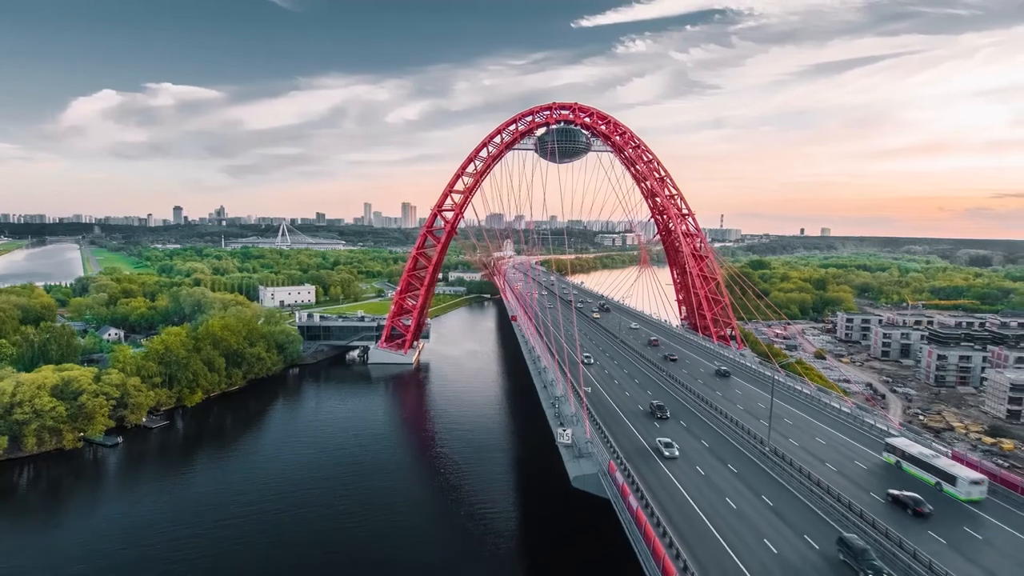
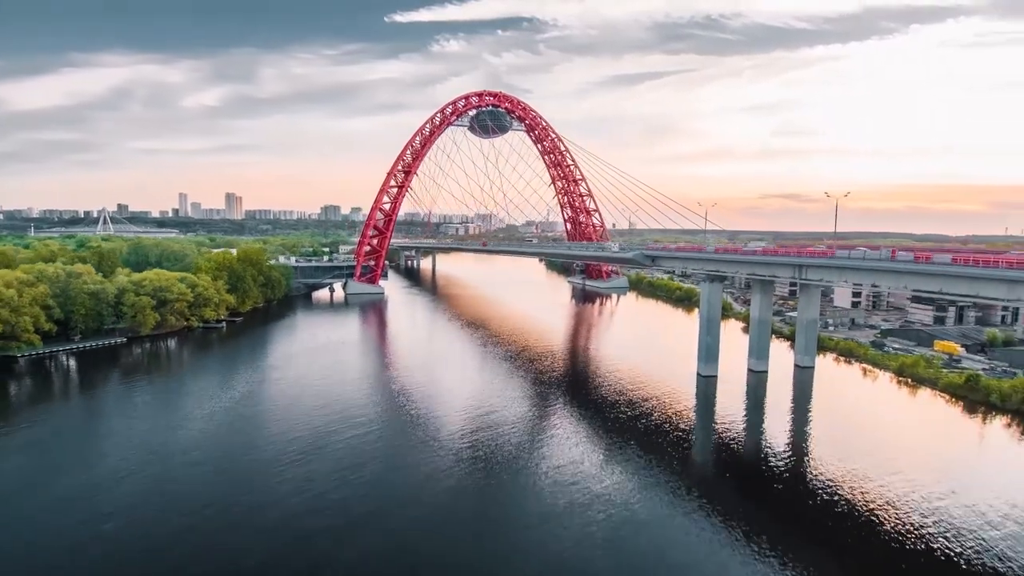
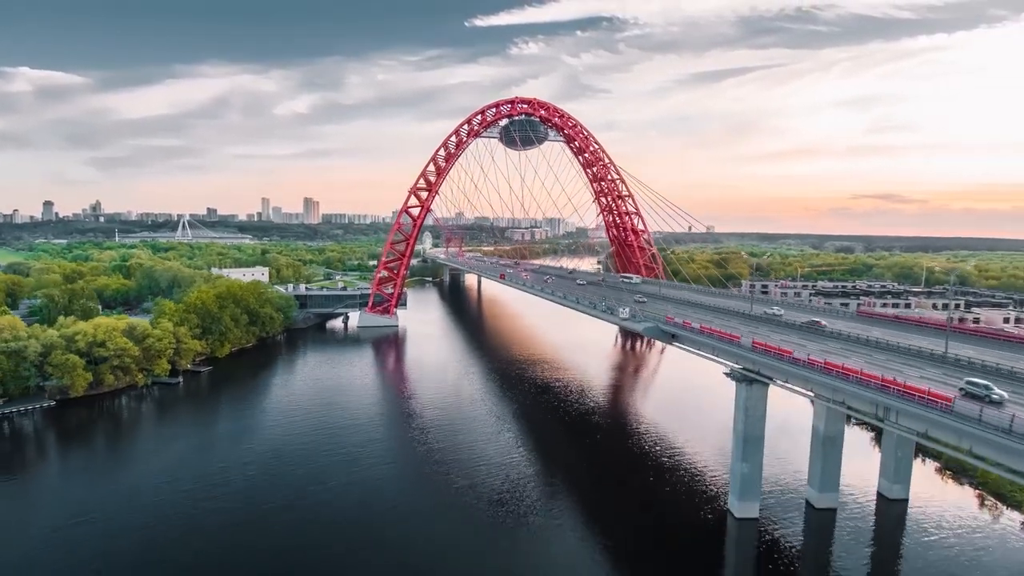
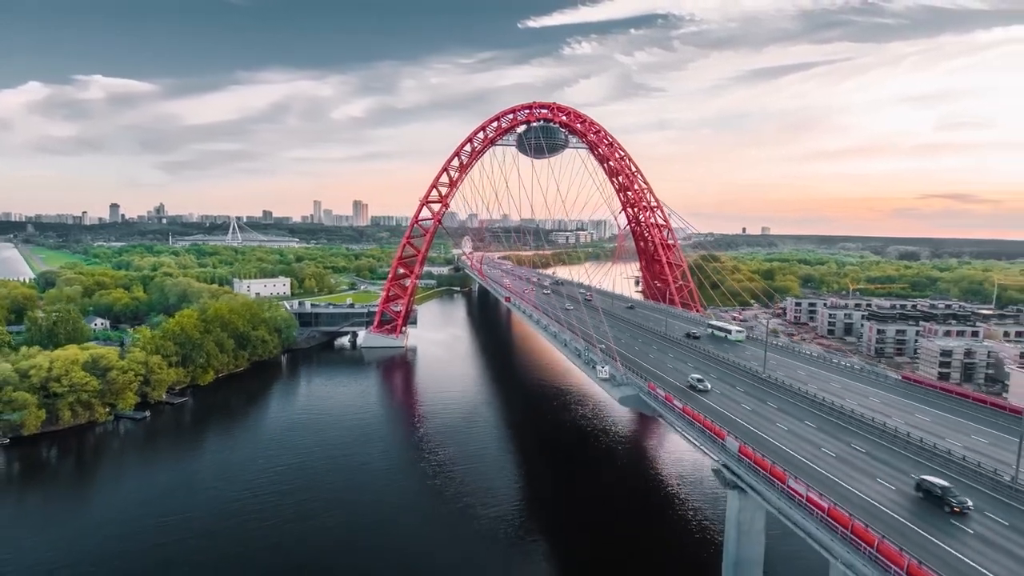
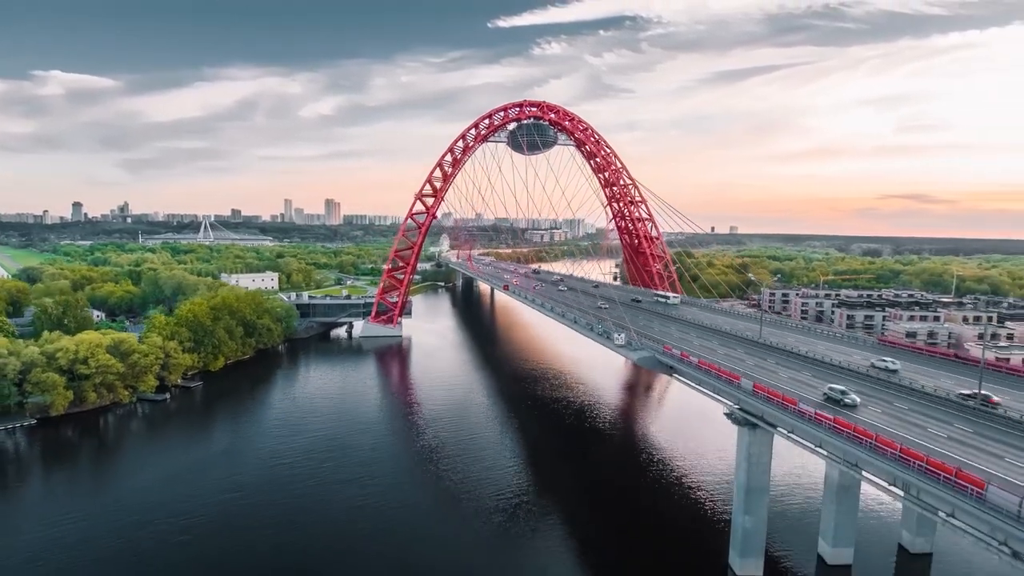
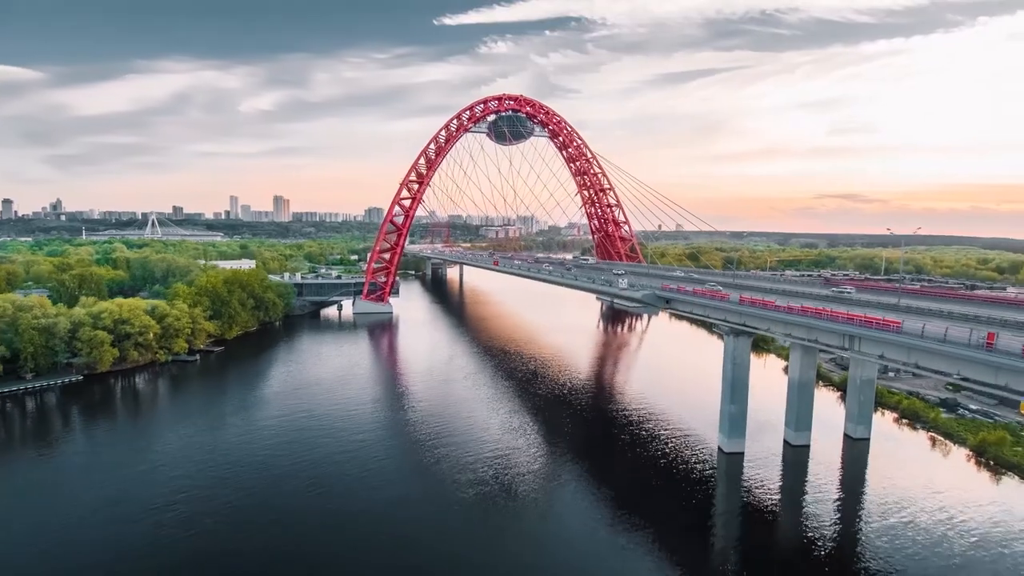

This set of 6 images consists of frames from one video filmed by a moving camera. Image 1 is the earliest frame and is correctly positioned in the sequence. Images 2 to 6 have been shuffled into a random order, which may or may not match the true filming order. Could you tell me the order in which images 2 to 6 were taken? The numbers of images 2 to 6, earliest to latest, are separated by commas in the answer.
4, 5, 3, 6, 2
